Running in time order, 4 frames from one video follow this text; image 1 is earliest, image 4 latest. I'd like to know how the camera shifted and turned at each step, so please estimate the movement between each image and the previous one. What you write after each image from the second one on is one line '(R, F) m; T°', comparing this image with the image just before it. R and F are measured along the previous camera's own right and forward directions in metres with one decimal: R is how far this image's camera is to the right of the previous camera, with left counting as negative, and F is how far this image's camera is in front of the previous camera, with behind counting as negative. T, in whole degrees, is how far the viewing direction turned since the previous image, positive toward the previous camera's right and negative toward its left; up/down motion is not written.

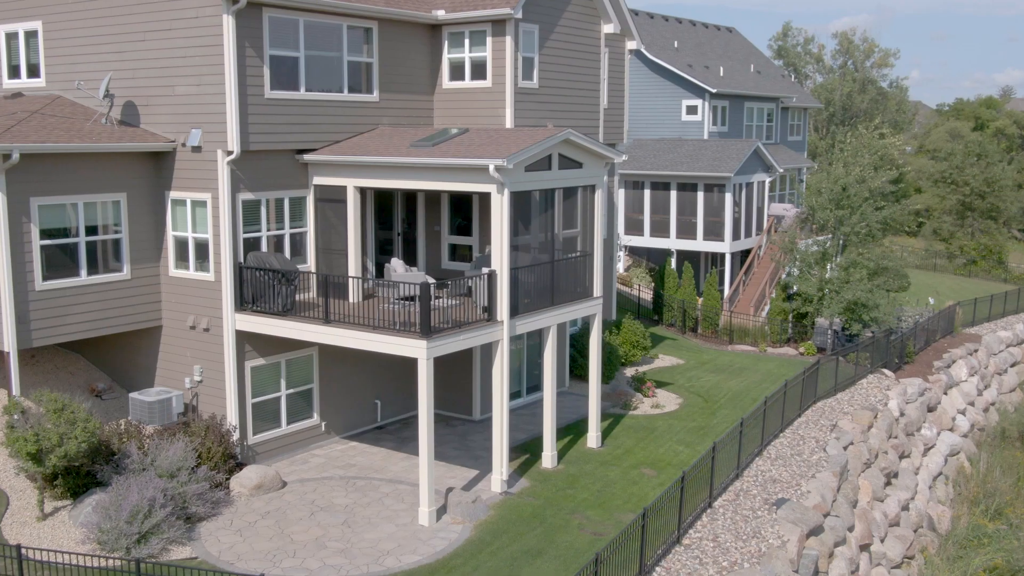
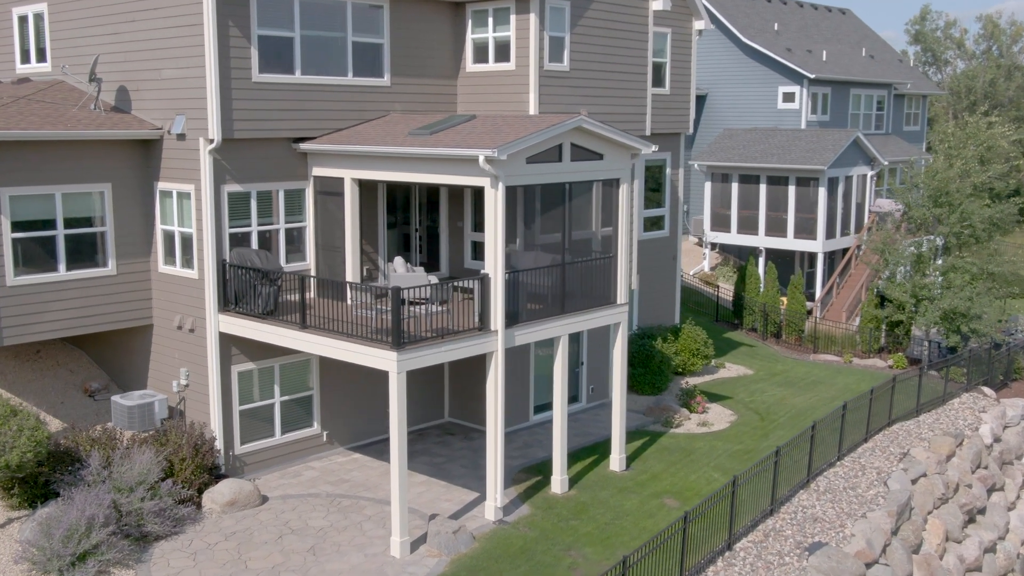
(+1.8, +1.8) m; -7°
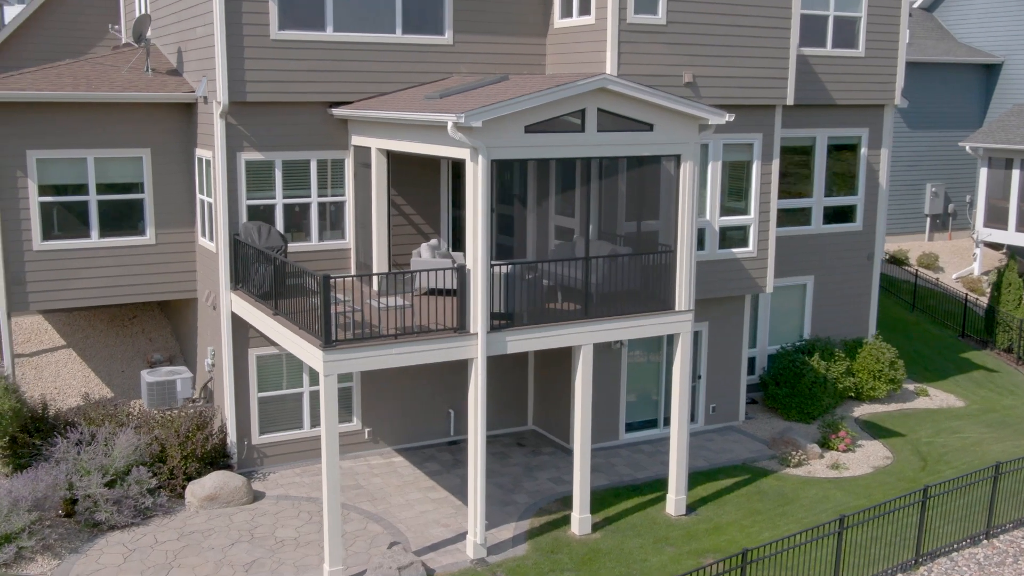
(+4.0, +3.2) m; -19°
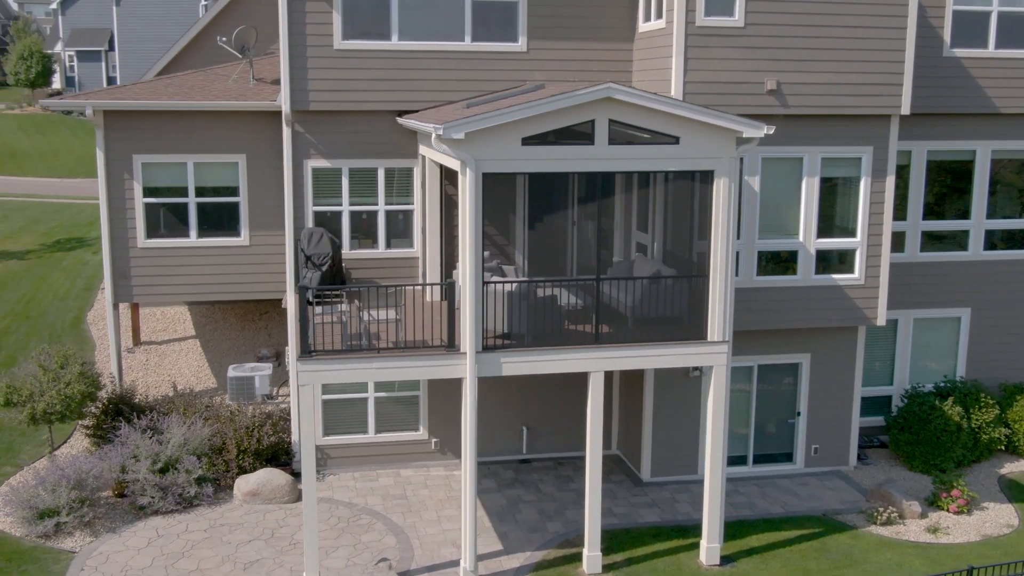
(+3.2, +1.0) m; -16°
